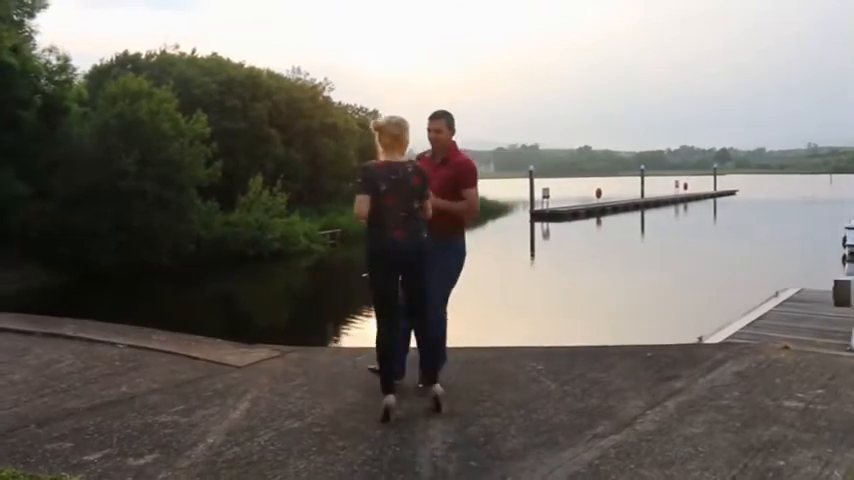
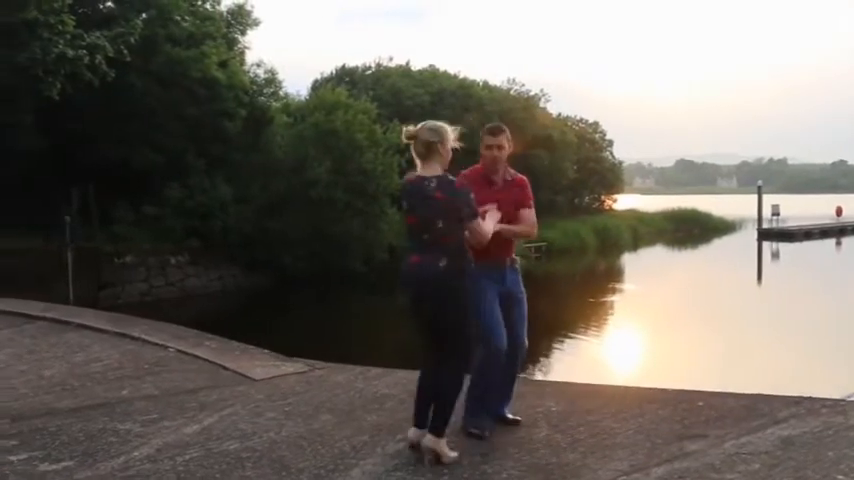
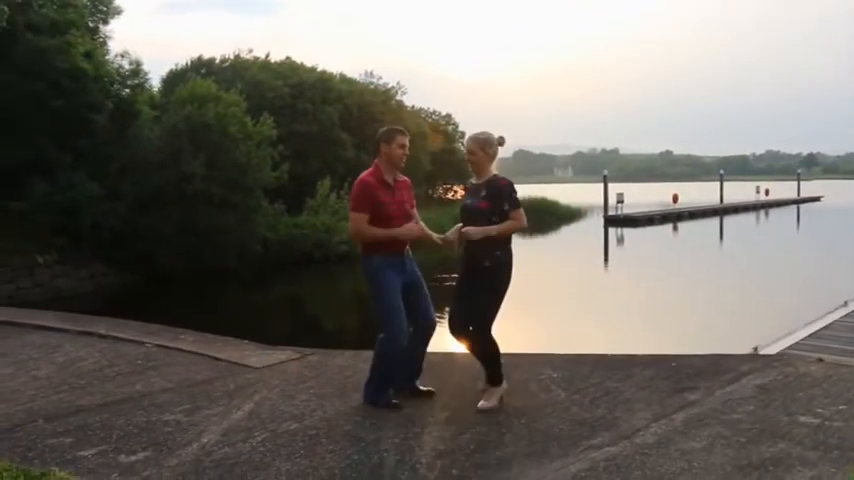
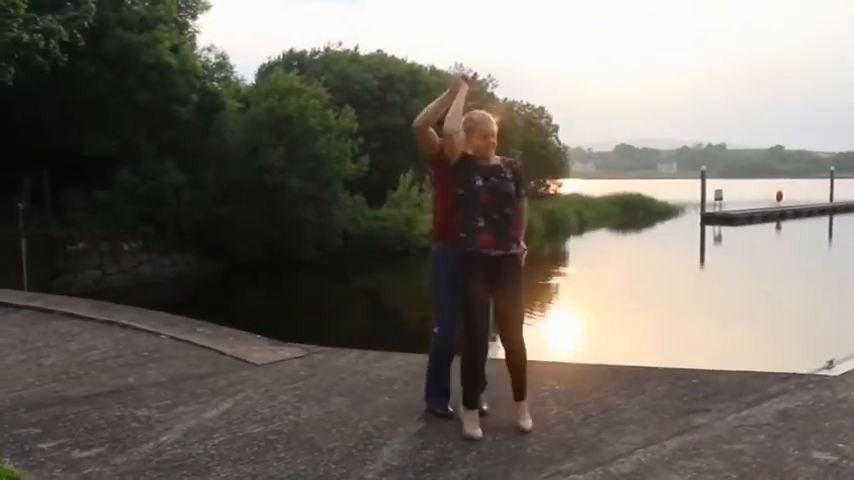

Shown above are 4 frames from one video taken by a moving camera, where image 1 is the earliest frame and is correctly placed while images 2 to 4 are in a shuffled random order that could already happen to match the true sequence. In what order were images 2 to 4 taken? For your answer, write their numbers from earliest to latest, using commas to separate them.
3, 4, 2
